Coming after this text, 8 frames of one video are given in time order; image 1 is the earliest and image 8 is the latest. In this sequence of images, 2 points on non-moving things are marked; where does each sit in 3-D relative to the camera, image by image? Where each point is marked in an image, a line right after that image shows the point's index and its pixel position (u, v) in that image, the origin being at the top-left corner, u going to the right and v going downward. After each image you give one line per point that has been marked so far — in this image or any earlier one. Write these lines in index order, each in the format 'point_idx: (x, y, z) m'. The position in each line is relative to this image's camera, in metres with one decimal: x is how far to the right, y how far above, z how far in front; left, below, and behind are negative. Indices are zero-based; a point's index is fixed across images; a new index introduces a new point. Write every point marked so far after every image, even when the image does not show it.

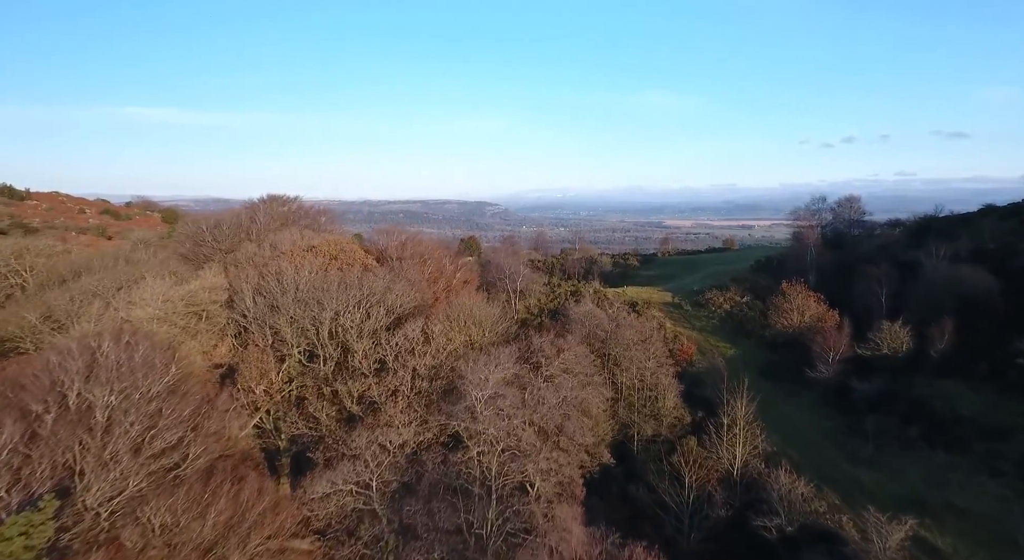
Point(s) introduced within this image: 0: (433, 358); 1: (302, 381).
0: (-2.4, -2.4, +17.8) m
1: (-6.7, -3.3, +19.4) m
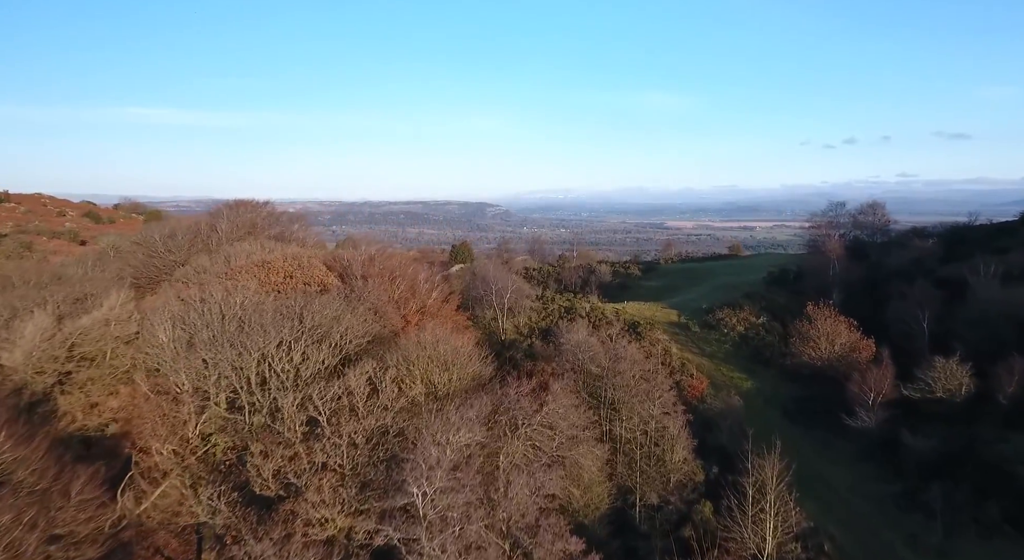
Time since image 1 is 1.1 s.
0: (-3.1, -3.2, +13.9) m
1: (-7.4, -4.1, +15.5) m
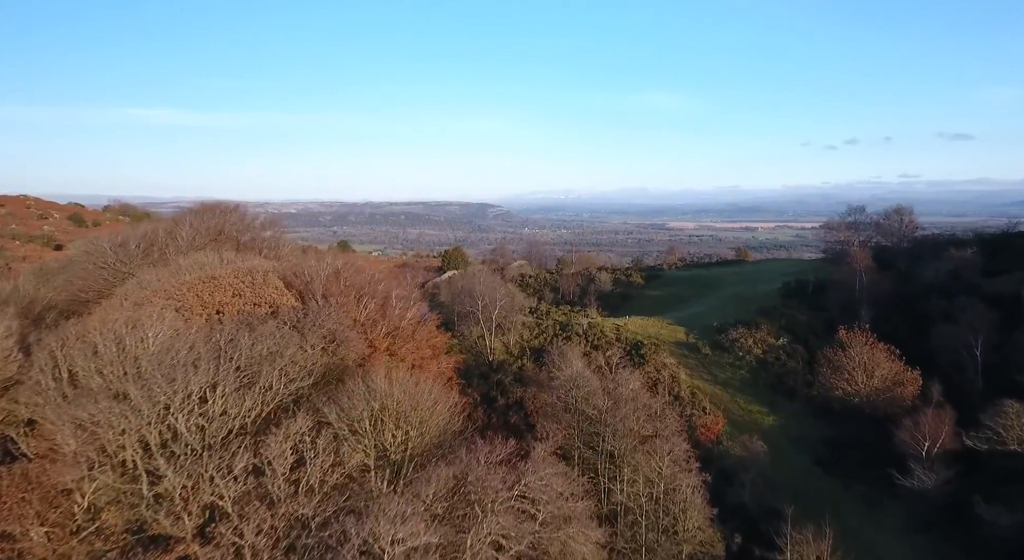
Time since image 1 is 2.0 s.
0: (-3.7, -3.9, +10.5) m
1: (-8.0, -4.8, +12.1) m
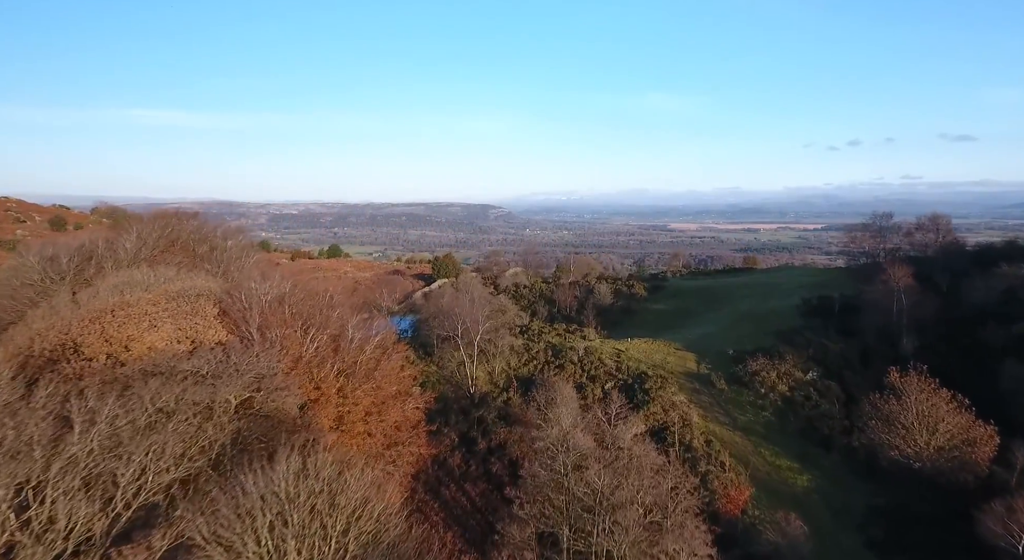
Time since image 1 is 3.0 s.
0: (-4.4, -4.7, +6.6) m
1: (-8.7, -5.6, +8.2) m
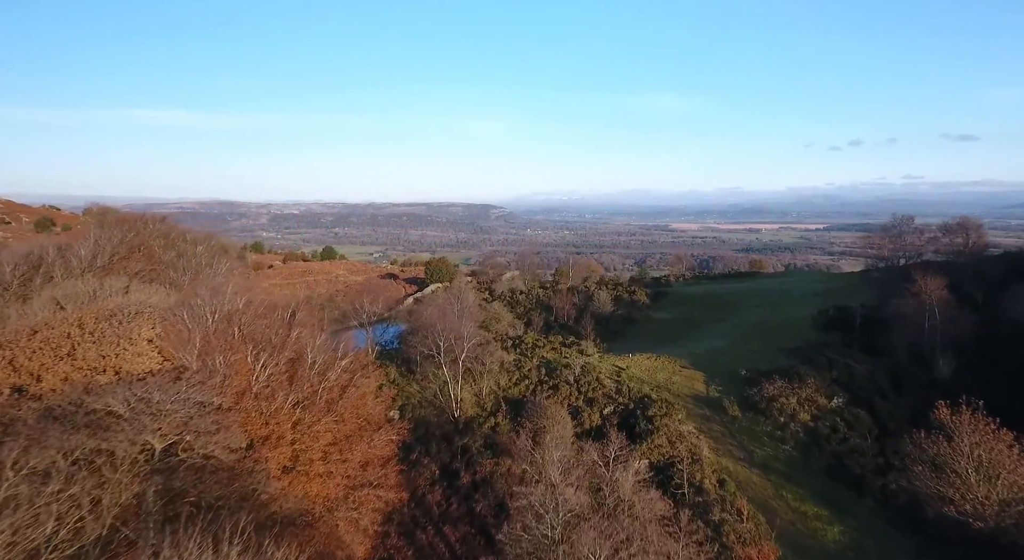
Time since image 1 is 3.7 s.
0: (-4.9, -5.2, +4.0) m
1: (-9.2, -6.1, +5.6) m
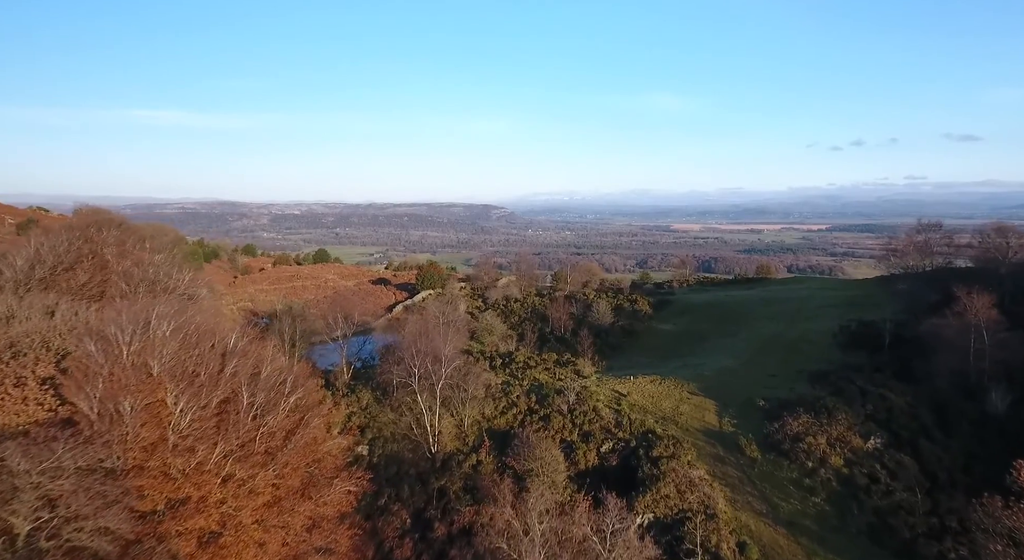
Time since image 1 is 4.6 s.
0: (-5.5, -5.7, +1.1) m
1: (-9.8, -6.6, +2.7) m
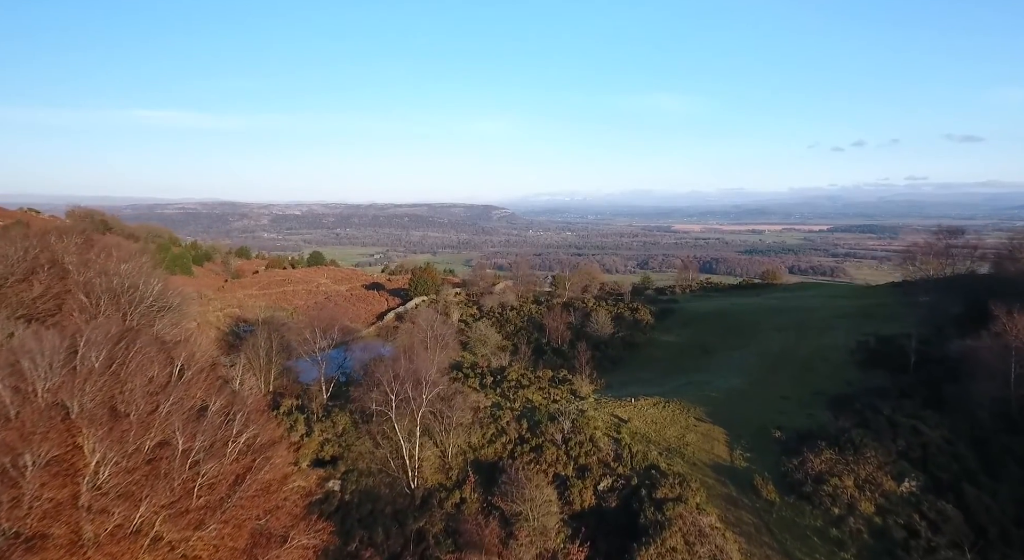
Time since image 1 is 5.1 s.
0: (-5.9, -6.2, -0.9) m
1: (-10.2, -7.1, +0.7) m
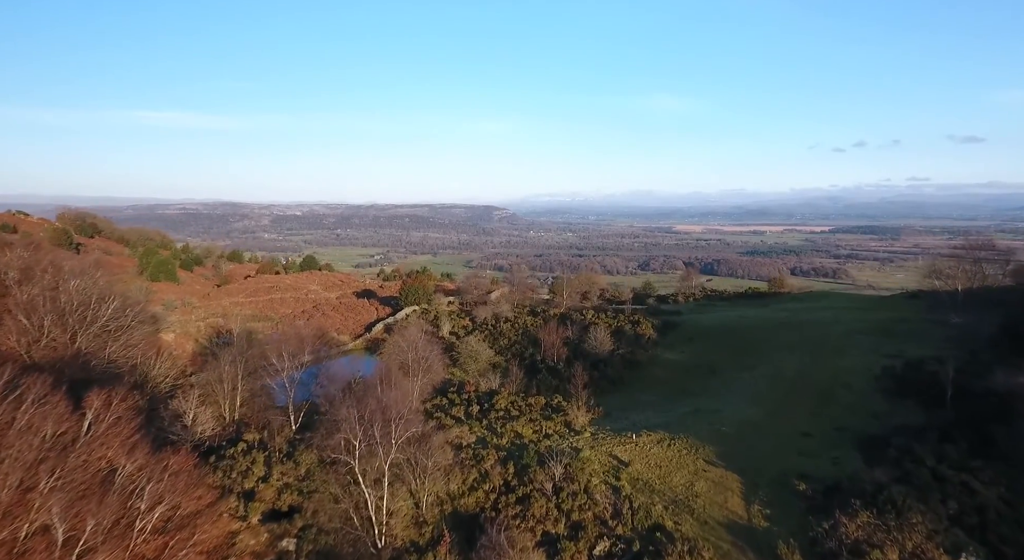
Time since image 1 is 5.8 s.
0: (-6.4, -6.9, -3.4) m
1: (-10.7, -7.8, -1.8) m
